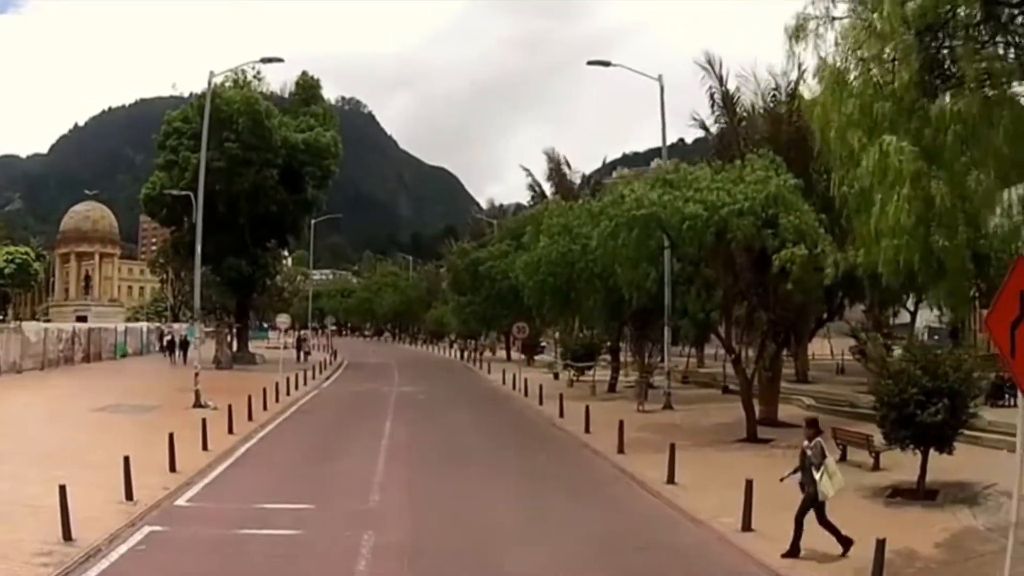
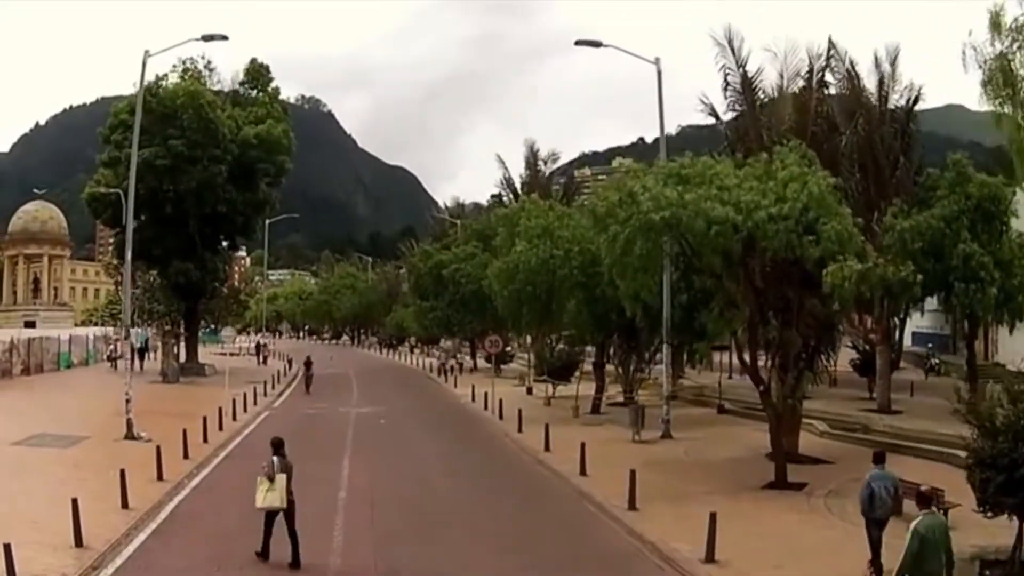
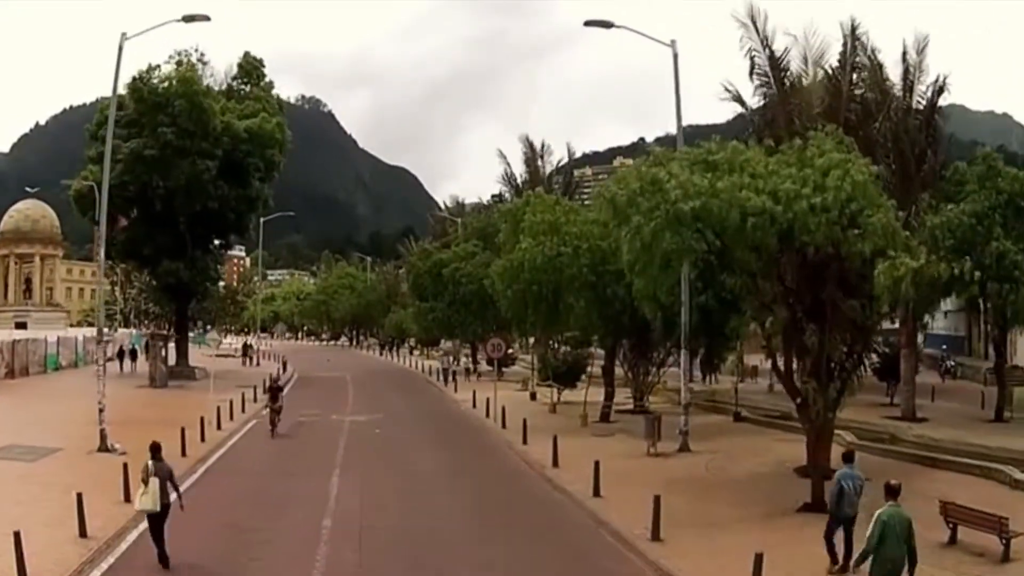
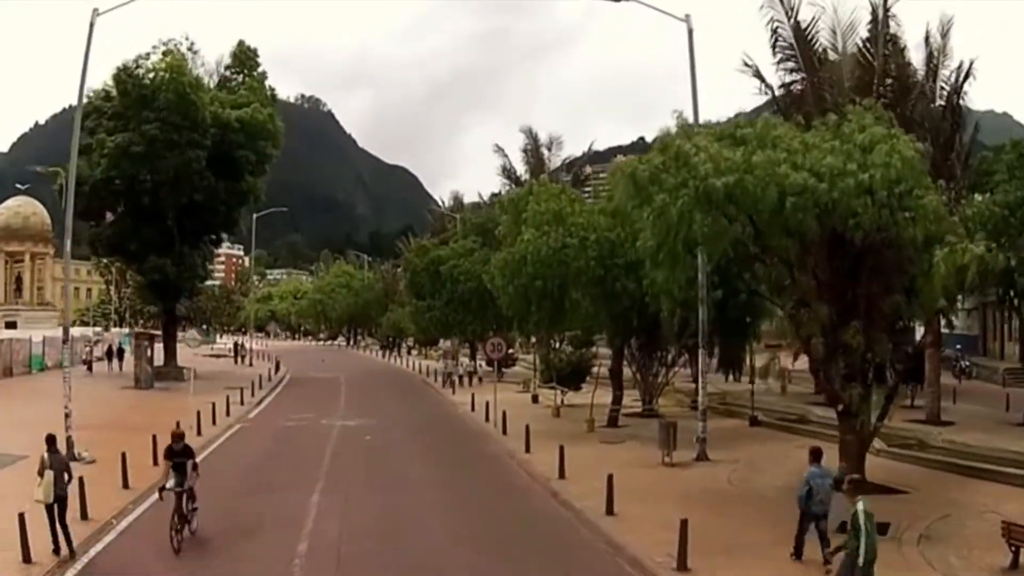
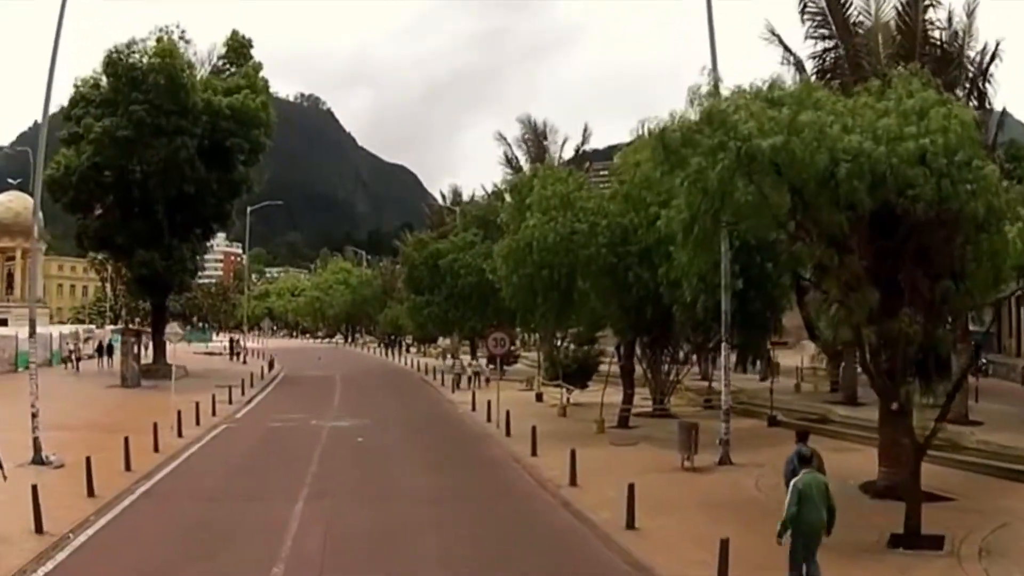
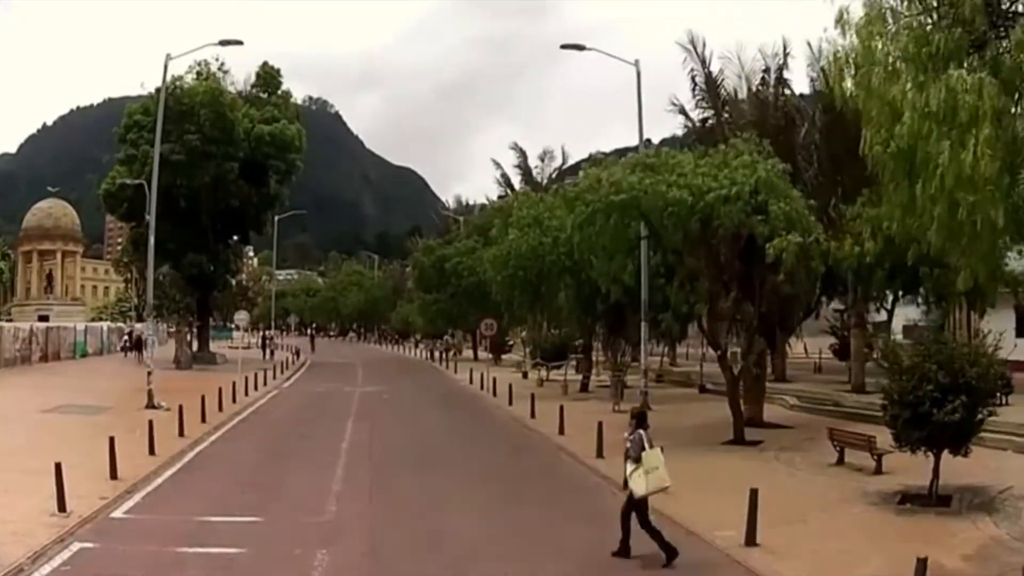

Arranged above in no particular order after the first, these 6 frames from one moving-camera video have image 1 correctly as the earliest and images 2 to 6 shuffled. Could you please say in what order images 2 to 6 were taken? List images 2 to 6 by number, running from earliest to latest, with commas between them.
6, 2, 3, 4, 5
